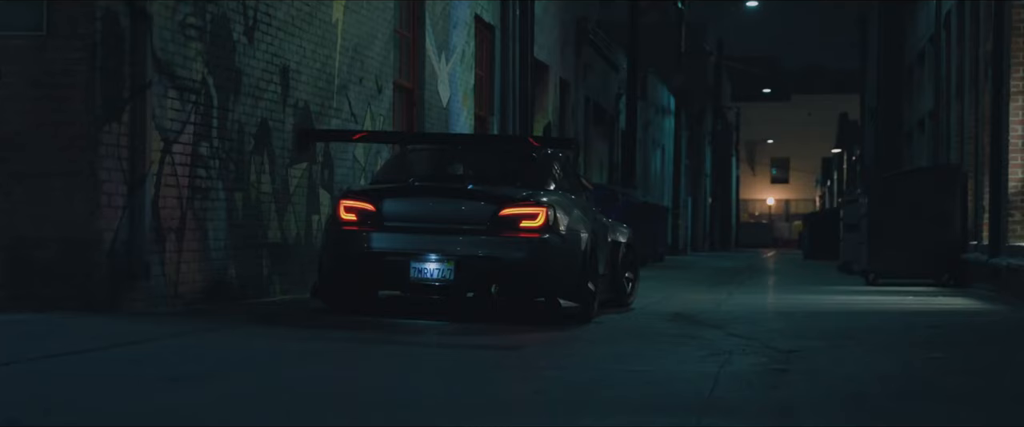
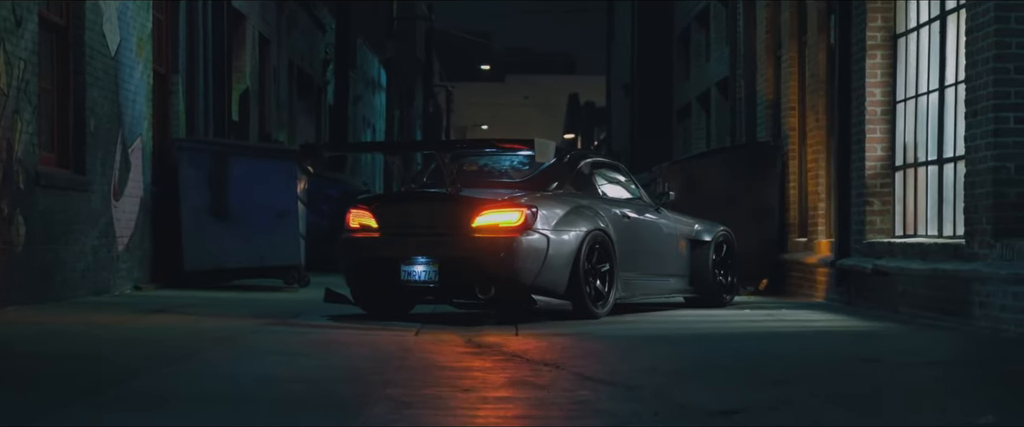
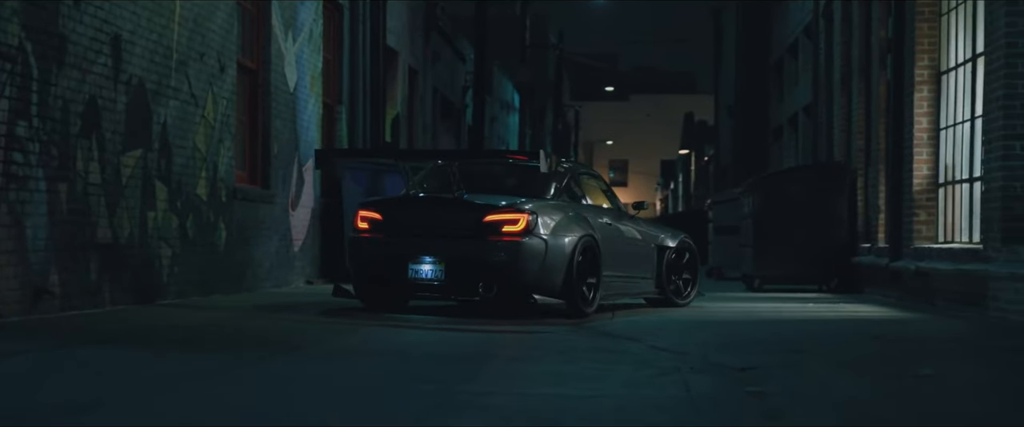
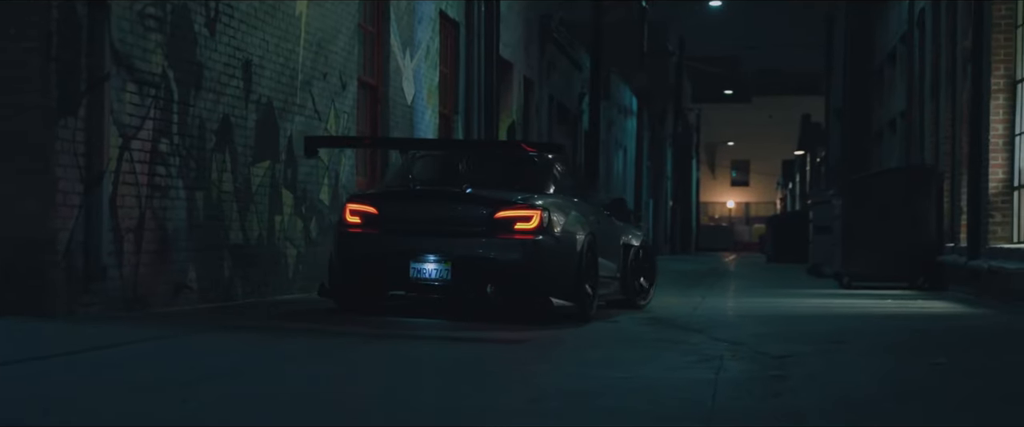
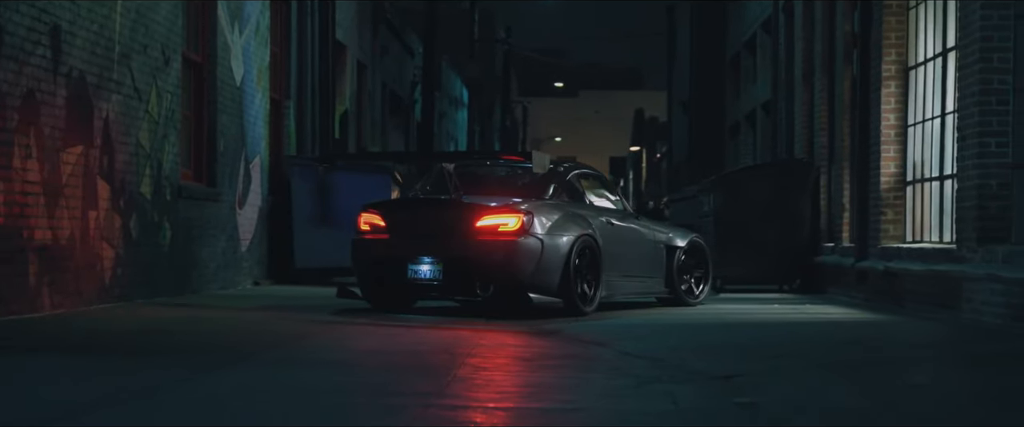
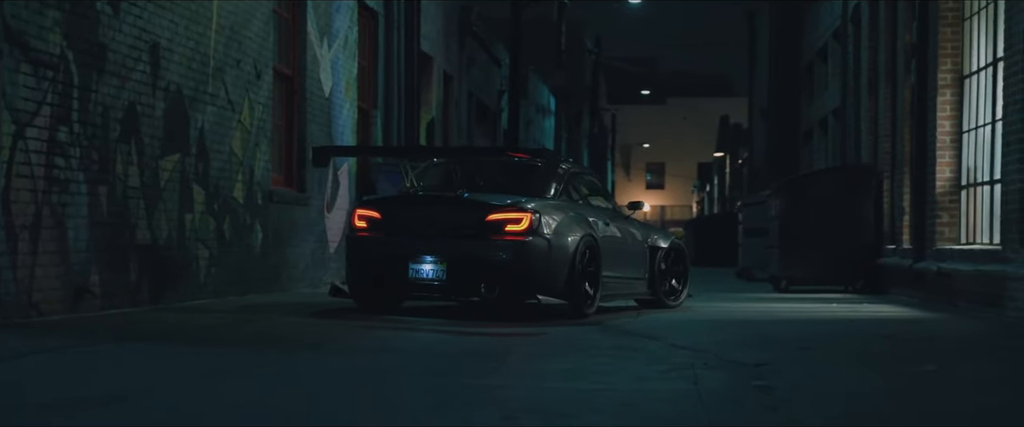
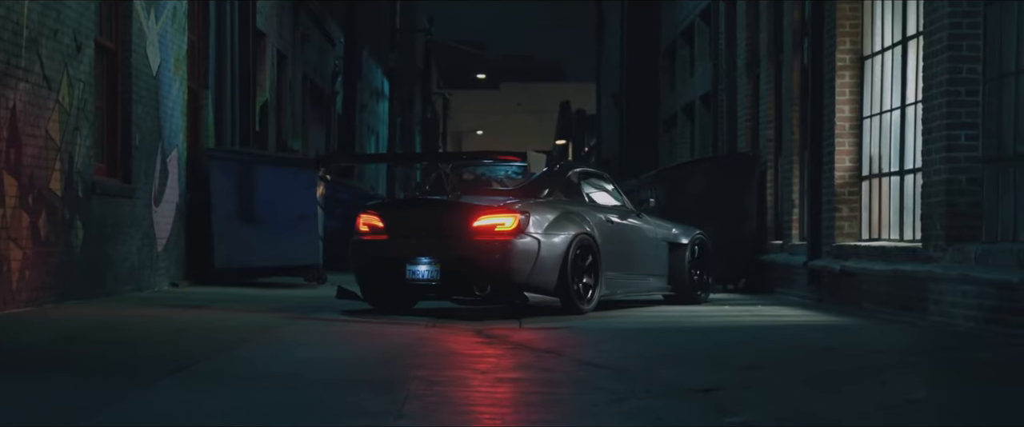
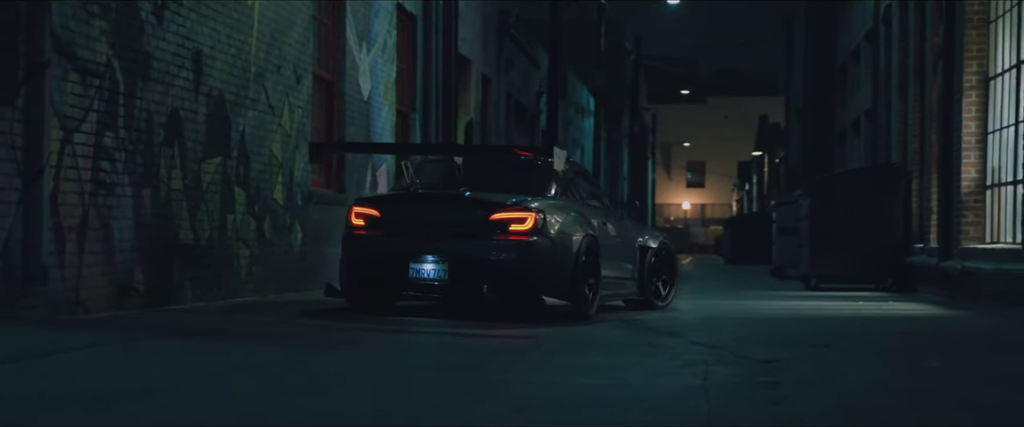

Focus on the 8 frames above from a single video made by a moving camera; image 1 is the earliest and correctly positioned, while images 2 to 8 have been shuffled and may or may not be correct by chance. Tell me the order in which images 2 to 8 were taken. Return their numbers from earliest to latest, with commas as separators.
4, 8, 6, 3, 5, 7, 2
